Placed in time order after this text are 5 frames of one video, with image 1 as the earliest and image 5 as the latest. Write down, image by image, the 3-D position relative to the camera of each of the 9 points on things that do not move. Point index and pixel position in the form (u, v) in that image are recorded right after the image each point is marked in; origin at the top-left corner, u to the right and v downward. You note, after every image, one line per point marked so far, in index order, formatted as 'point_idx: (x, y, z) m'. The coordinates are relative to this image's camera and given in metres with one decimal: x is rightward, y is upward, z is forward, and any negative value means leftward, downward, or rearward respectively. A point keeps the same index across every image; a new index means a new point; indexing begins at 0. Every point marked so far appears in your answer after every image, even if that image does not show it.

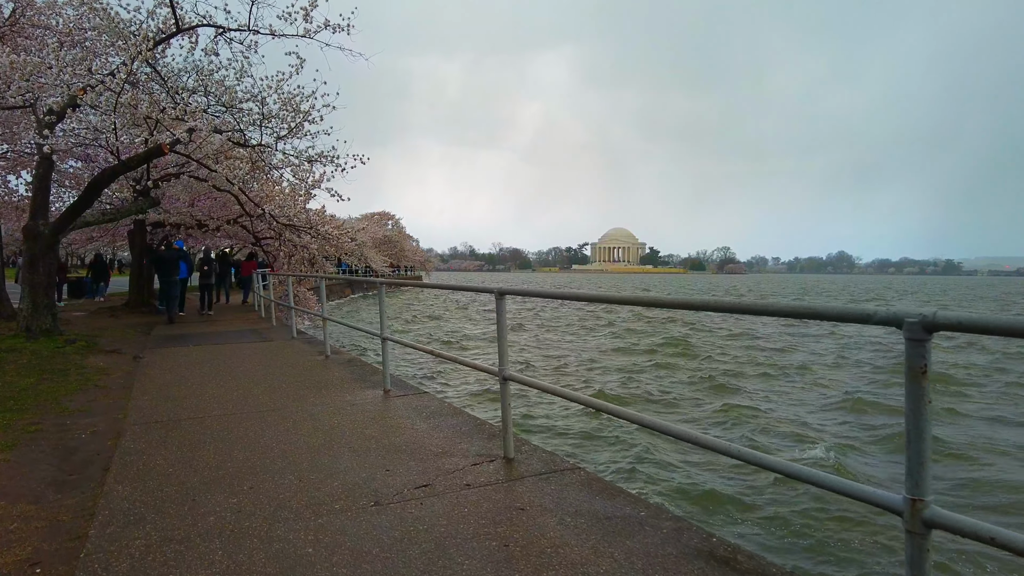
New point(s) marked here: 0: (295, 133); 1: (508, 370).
0: (-4.2, +3.0, +12.9) m
1: (0.0, -0.5, +4.1) m
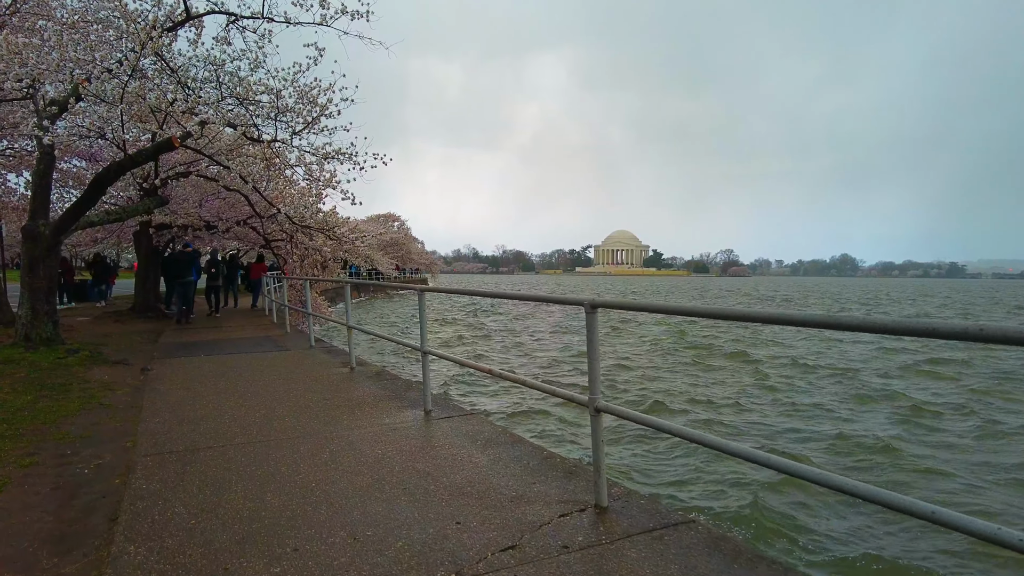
0: (-3.7, +3.0, +12.3) m
1: (+0.4, -0.6, +3.3) m
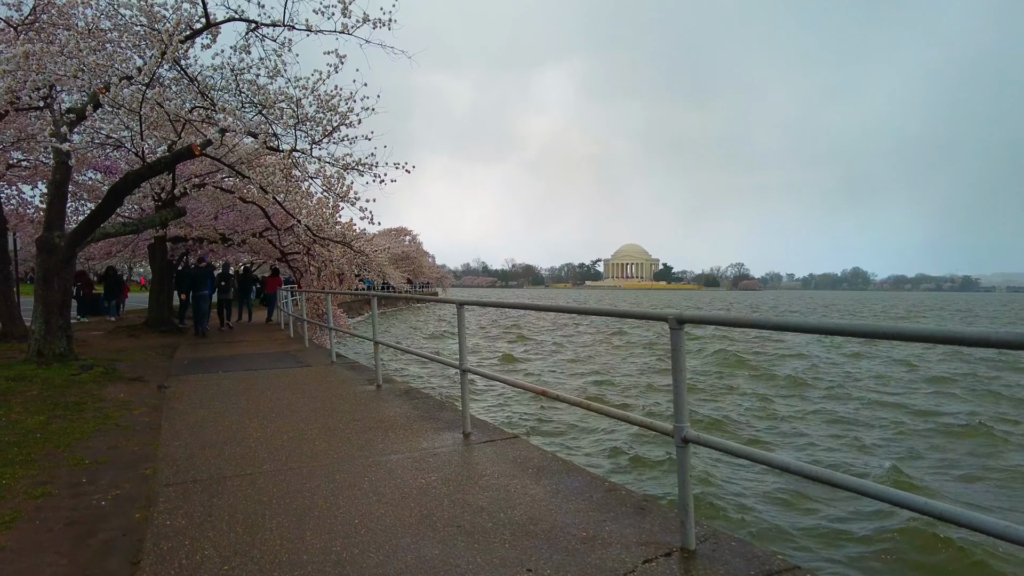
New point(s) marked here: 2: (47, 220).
0: (-3.3, +2.7, +12.0) m
1: (+0.8, -0.6, +2.9) m
2: (-6.0, +0.9, +8.6) m
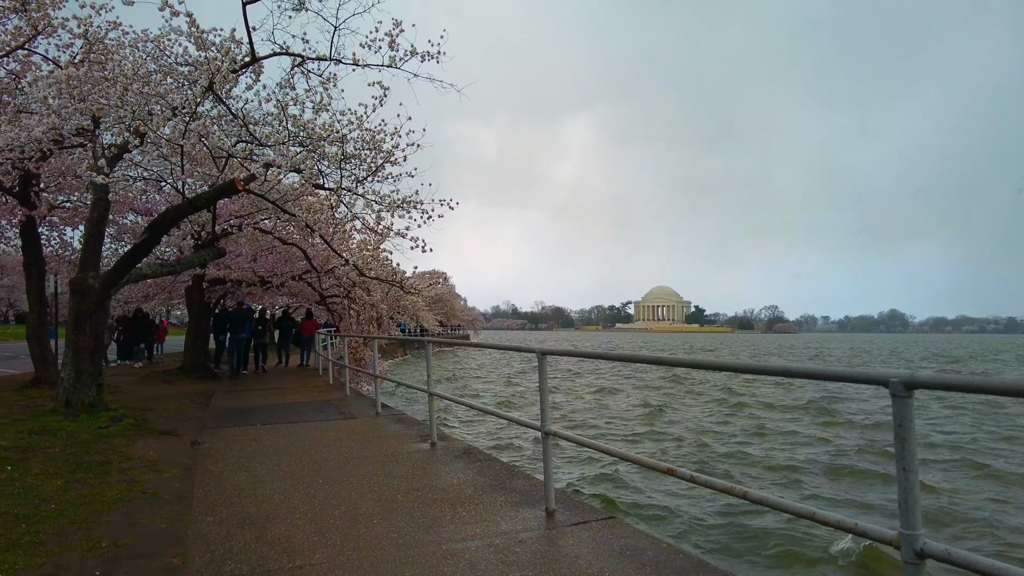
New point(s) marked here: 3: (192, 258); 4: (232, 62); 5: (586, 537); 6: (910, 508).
0: (-2.4, +2.0, +11.5) m
1: (+1.3, -0.8, +2.1) m
2: (-5.3, +0.3, +8.1) m
3: (-4.7, +0.4, +9.7) m
4: (-4.2, +3.4, +10.0) m
5: (+0.4, -1.4, +3.9) m
6: (+1.3, -0.7, +2.1) m
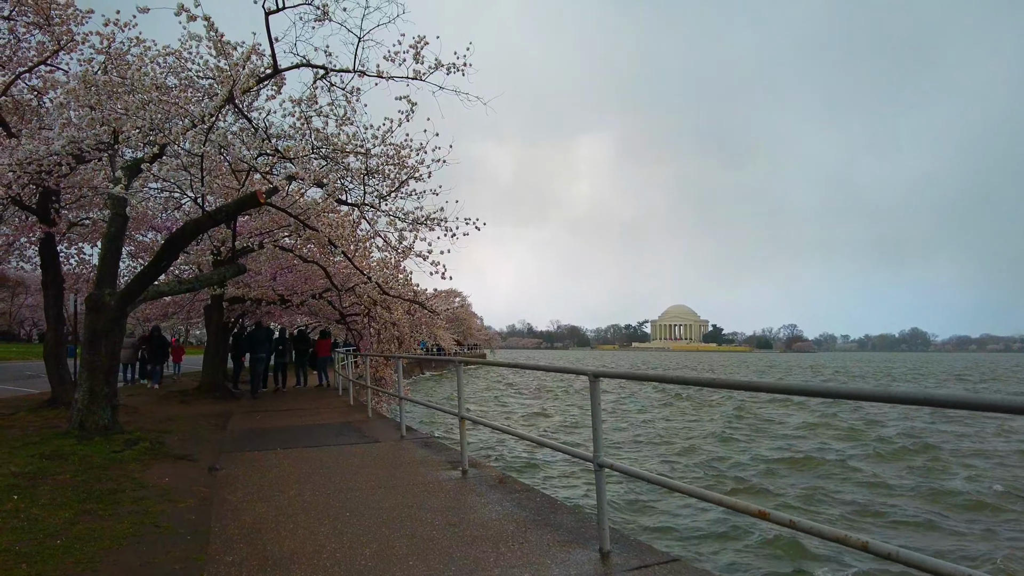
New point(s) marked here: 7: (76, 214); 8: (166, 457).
0: (-1.9, +1.7, +11.2) m
1: (+1.5, -0.8, +1.6) m
2: (-4.9, +0.1, +7.8) m
3: (-4.3, +0.2, +9.5) m
4: (-3.8, +3.2, +9.8) m
5: (+0.7, -1.5, +3.4) m
6: (+1.5, -0.7, +1.6) m
7: (-8.1, +1.4, +12.3) m
8: (-3.6, -1.7, +6.9) m
